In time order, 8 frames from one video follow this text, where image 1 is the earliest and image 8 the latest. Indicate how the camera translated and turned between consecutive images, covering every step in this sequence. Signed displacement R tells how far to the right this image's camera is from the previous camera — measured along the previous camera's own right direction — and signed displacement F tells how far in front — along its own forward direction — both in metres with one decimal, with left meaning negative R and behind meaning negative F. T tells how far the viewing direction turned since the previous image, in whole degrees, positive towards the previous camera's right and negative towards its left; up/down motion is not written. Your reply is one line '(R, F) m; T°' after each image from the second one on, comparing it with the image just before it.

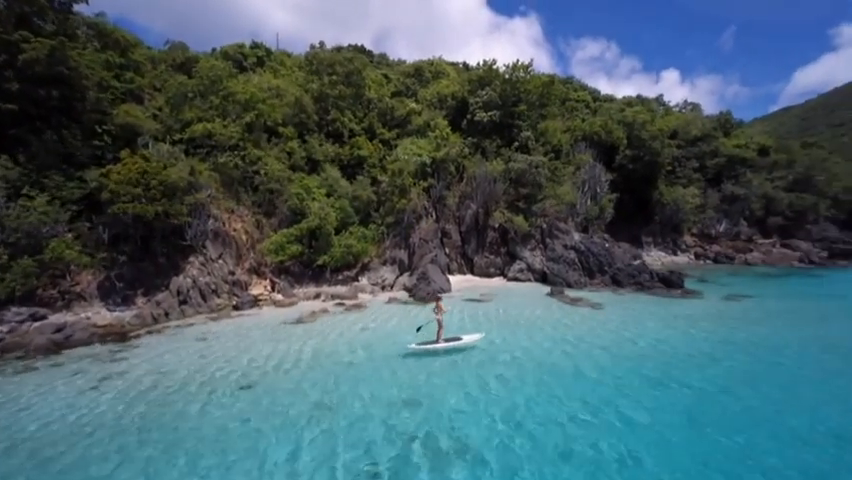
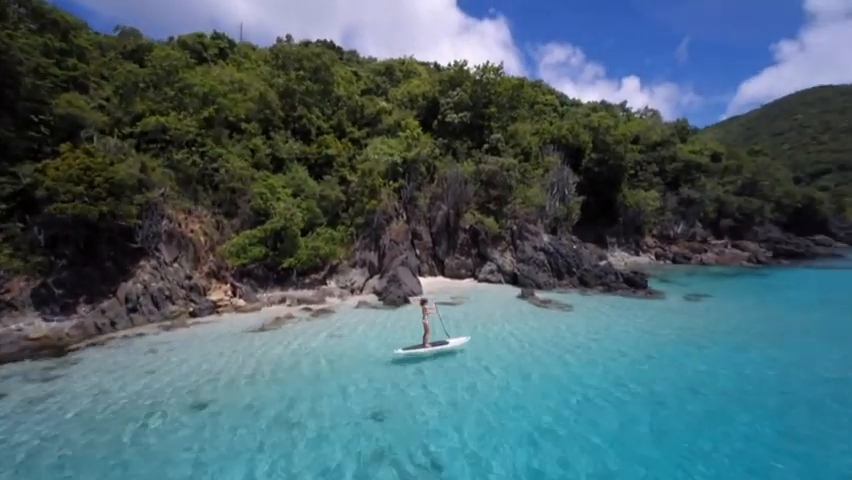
(0.0, +0.5) m; +5°
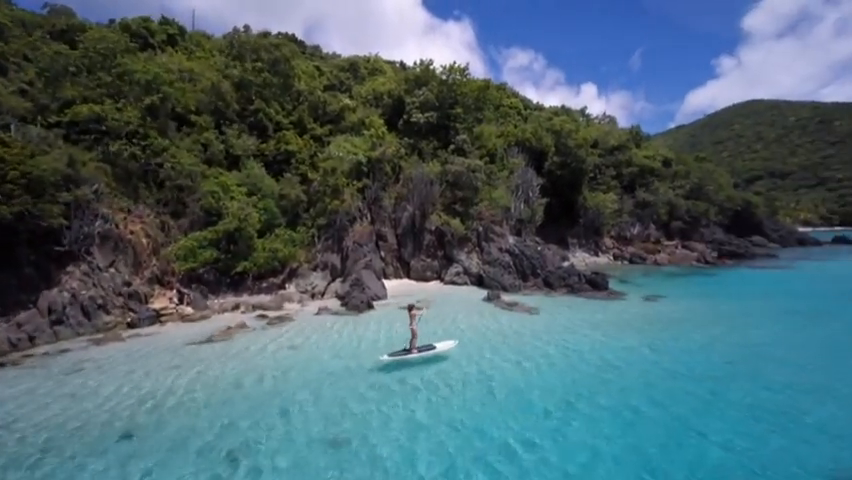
(0.0, +0.8) m; +5°
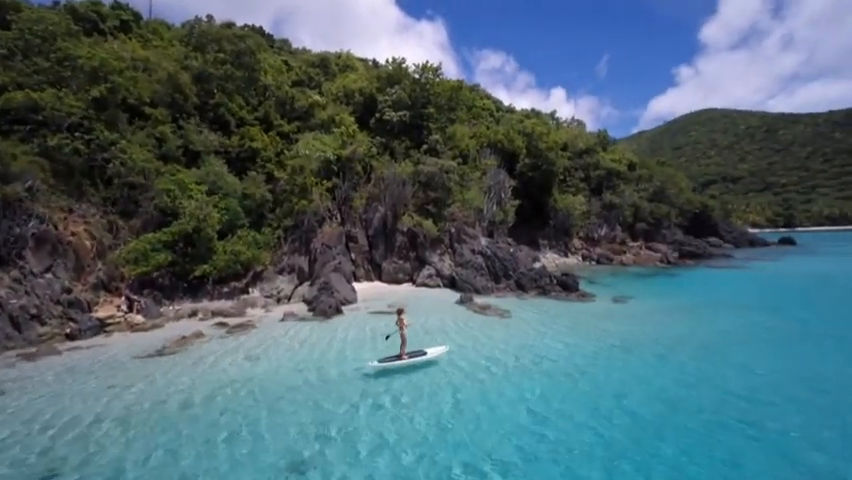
(+0.1, +0.7) m; +4°
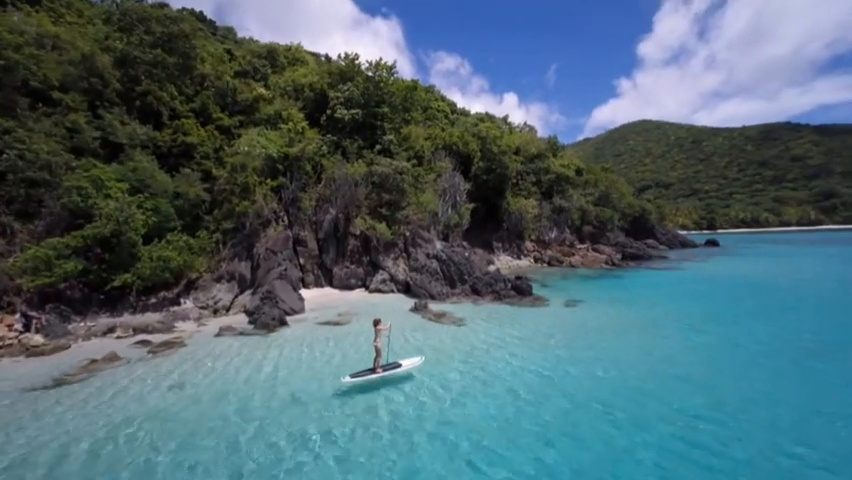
(+0.2, +1.1) m; +7°
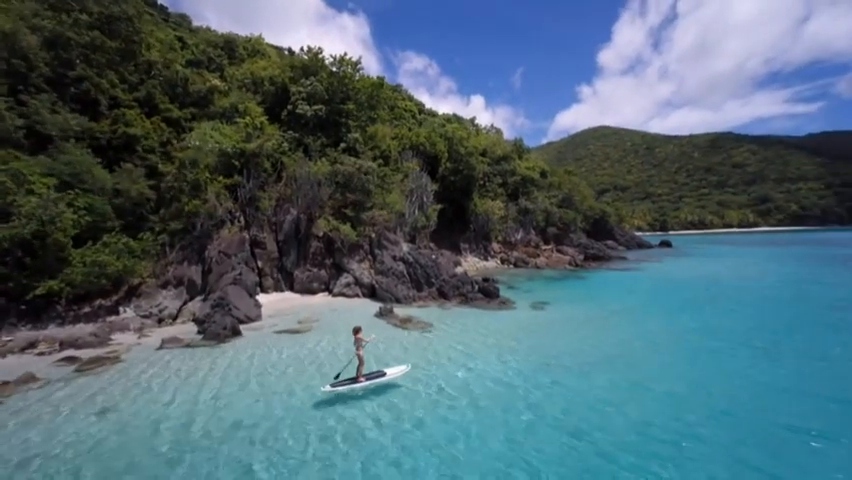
(+0.1, +0.8) m; +5°
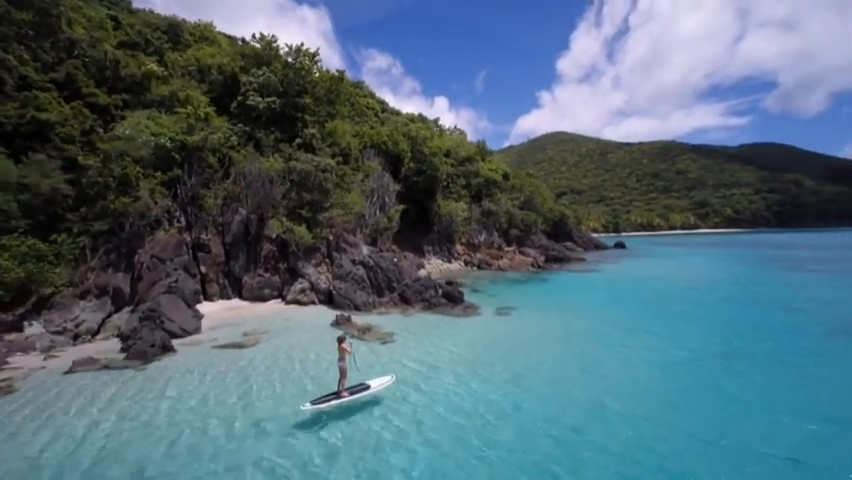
(+0.2, +1.5) m; +6°
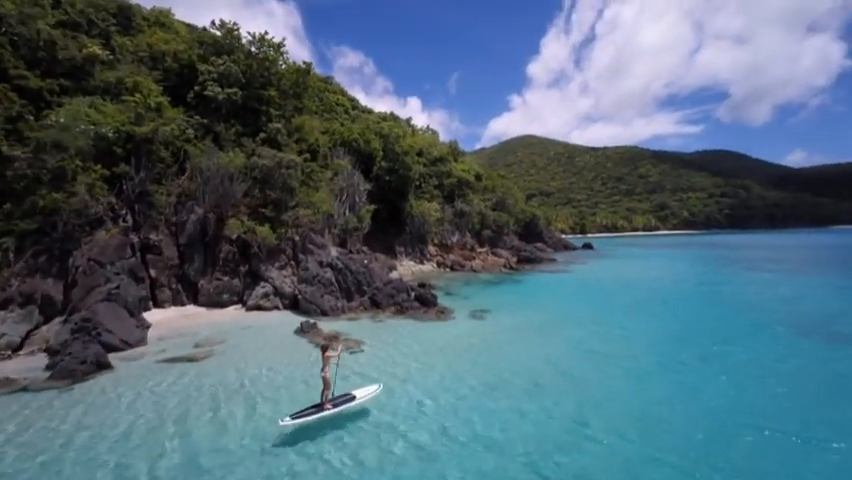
(0.0, +1.2) m; +4°
